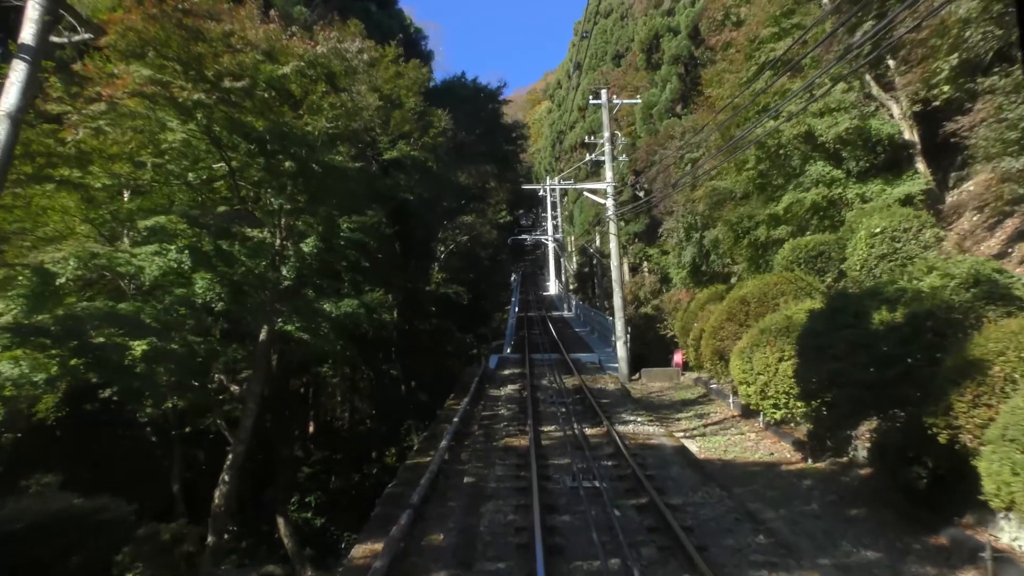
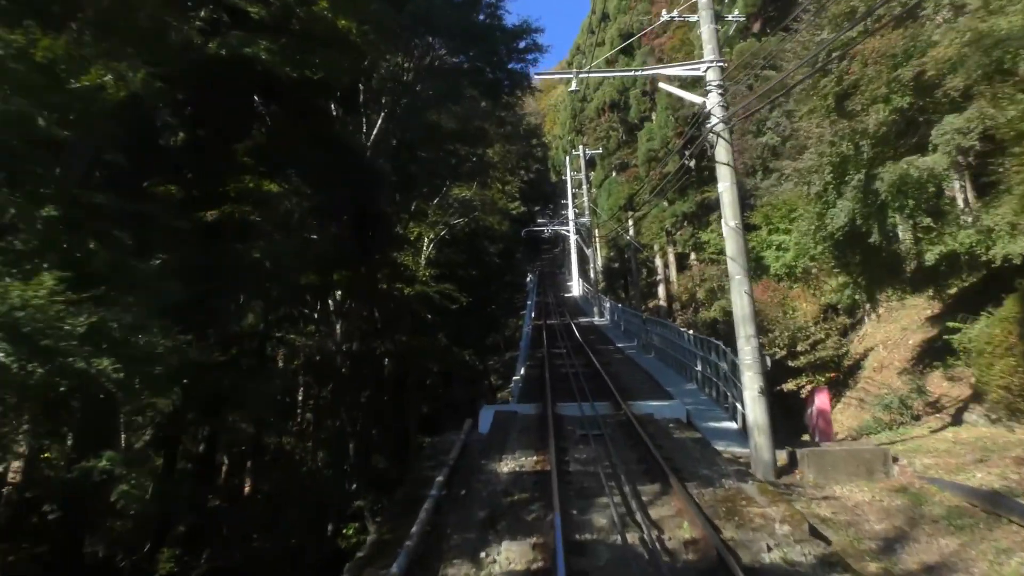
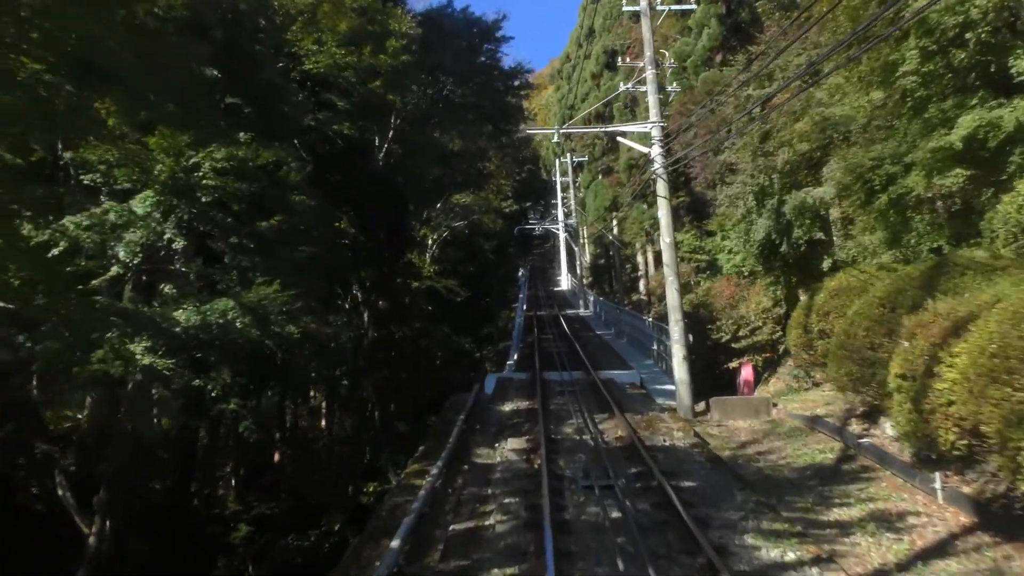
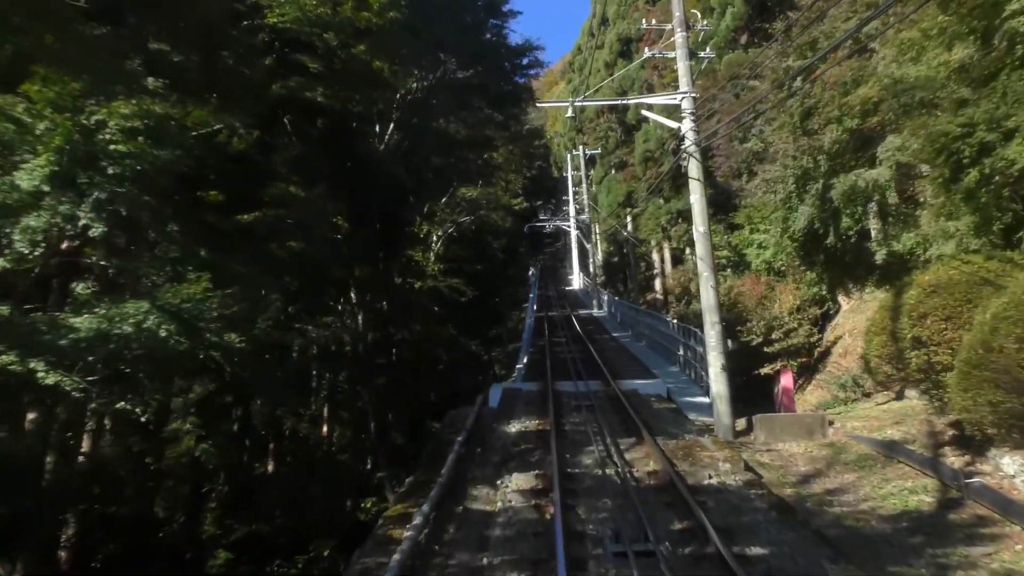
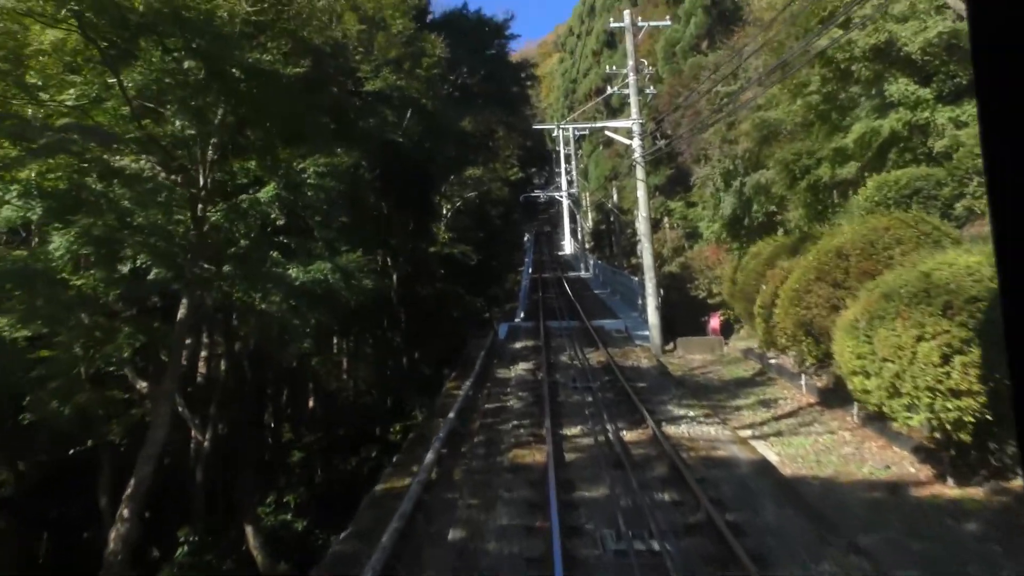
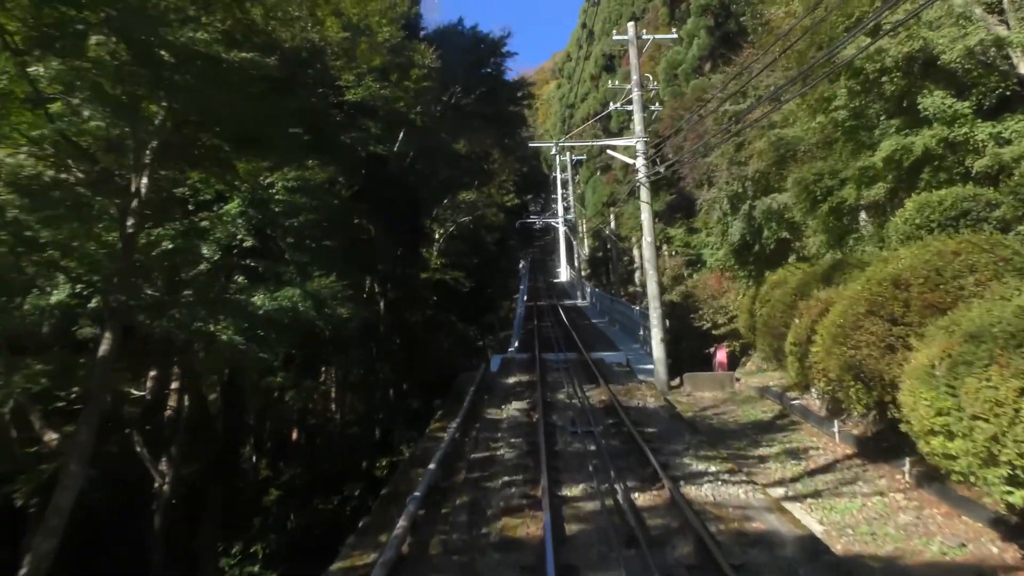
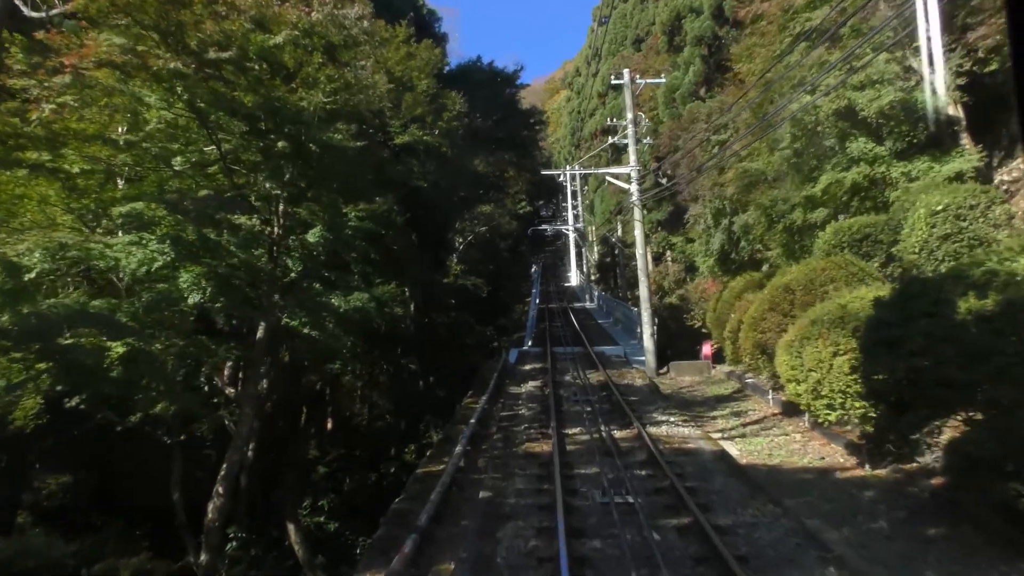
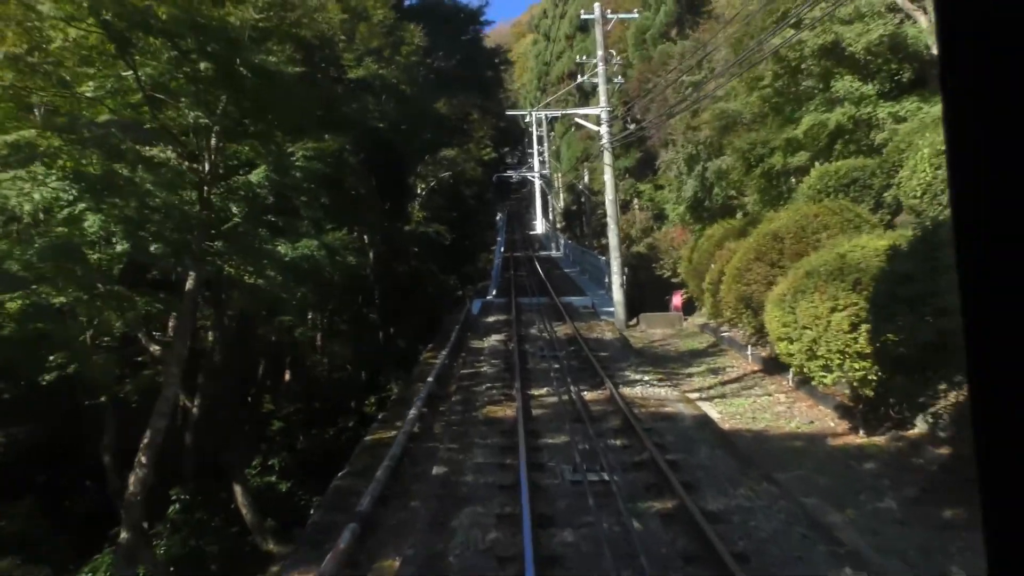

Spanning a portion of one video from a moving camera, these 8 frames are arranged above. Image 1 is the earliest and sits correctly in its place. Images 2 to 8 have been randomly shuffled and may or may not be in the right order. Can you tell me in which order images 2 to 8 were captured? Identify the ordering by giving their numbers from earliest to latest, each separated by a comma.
7, 8, 5, 6, 3, 4, 2
